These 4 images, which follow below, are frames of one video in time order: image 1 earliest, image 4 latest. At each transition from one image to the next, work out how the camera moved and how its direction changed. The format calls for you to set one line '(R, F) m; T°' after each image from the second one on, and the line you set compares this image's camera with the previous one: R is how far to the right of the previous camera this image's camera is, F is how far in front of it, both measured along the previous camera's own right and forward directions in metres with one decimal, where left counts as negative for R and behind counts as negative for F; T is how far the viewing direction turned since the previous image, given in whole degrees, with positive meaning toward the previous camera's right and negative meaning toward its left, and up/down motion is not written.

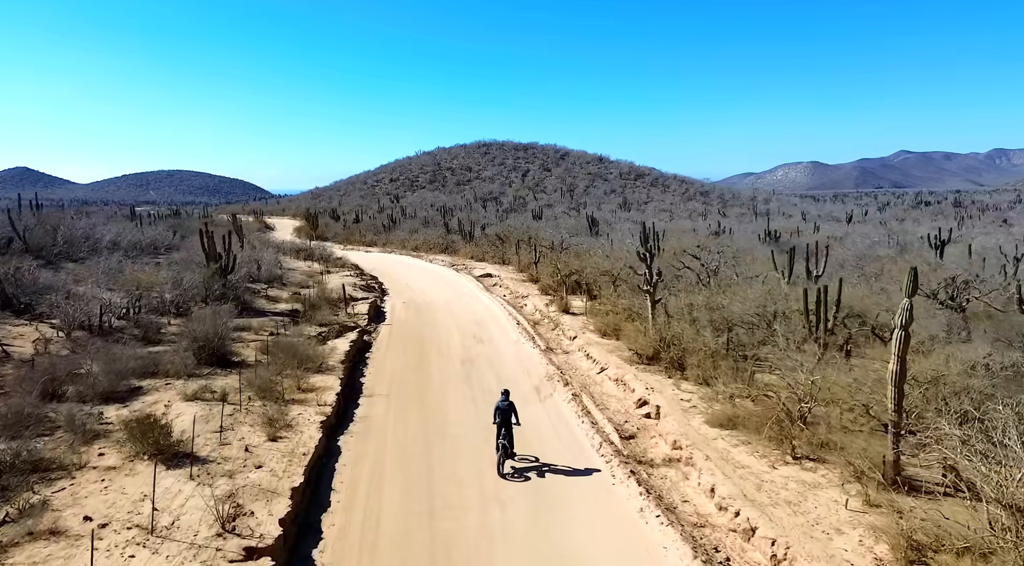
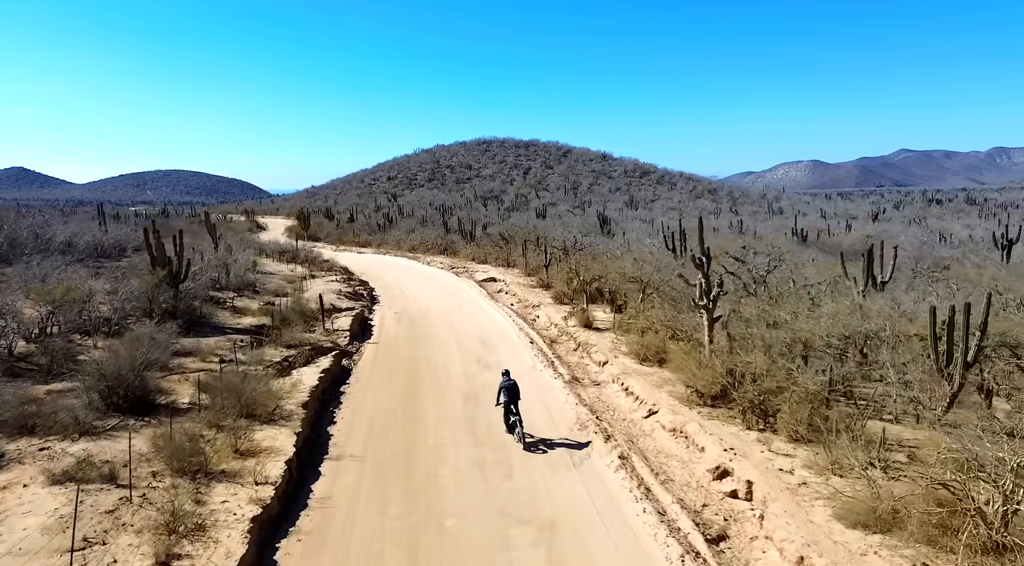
(-0.3, +3.5) m; 0°
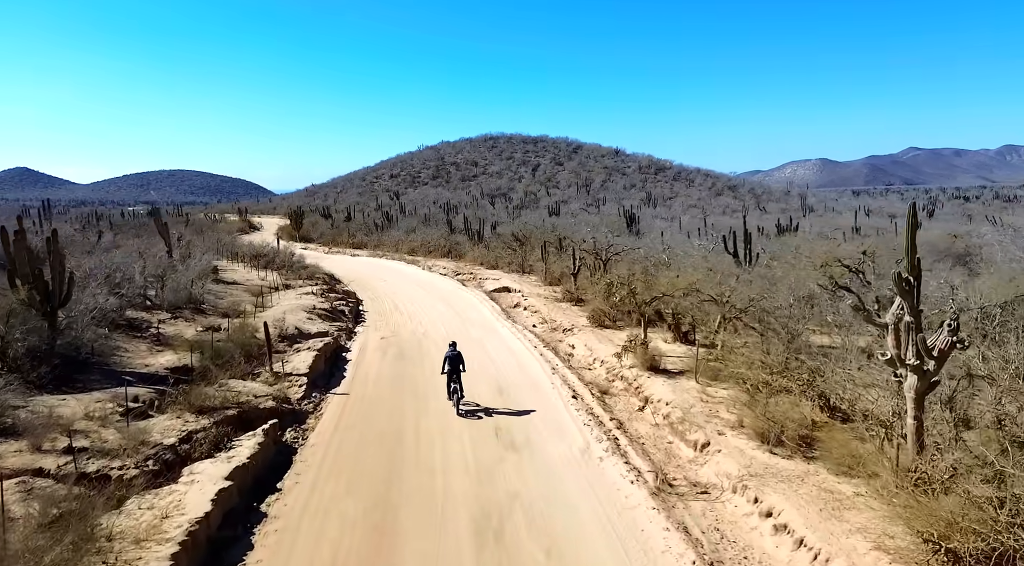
(-0.5, +5.3) m; 0°
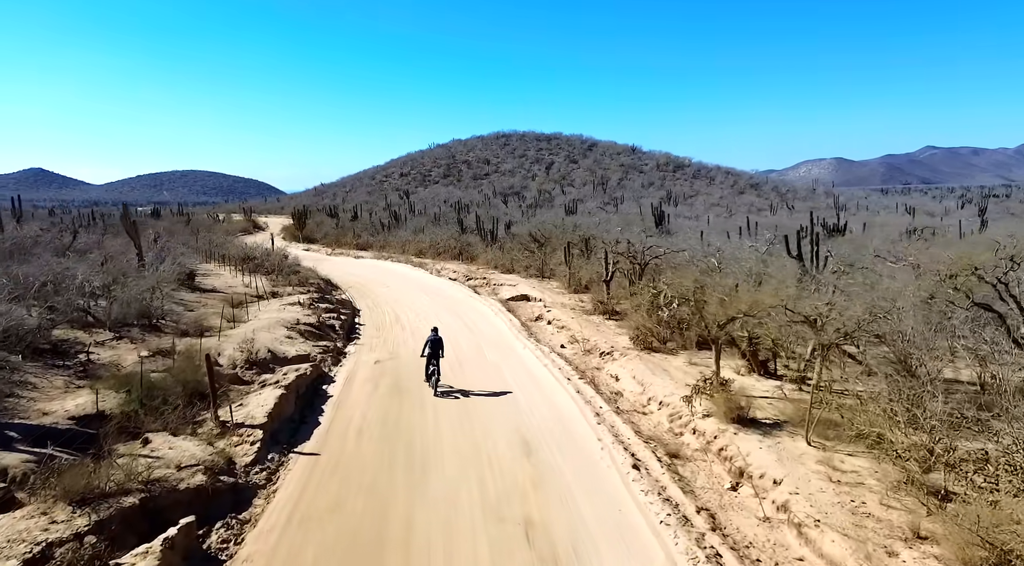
(-0.3, +3.2) m; -1°
